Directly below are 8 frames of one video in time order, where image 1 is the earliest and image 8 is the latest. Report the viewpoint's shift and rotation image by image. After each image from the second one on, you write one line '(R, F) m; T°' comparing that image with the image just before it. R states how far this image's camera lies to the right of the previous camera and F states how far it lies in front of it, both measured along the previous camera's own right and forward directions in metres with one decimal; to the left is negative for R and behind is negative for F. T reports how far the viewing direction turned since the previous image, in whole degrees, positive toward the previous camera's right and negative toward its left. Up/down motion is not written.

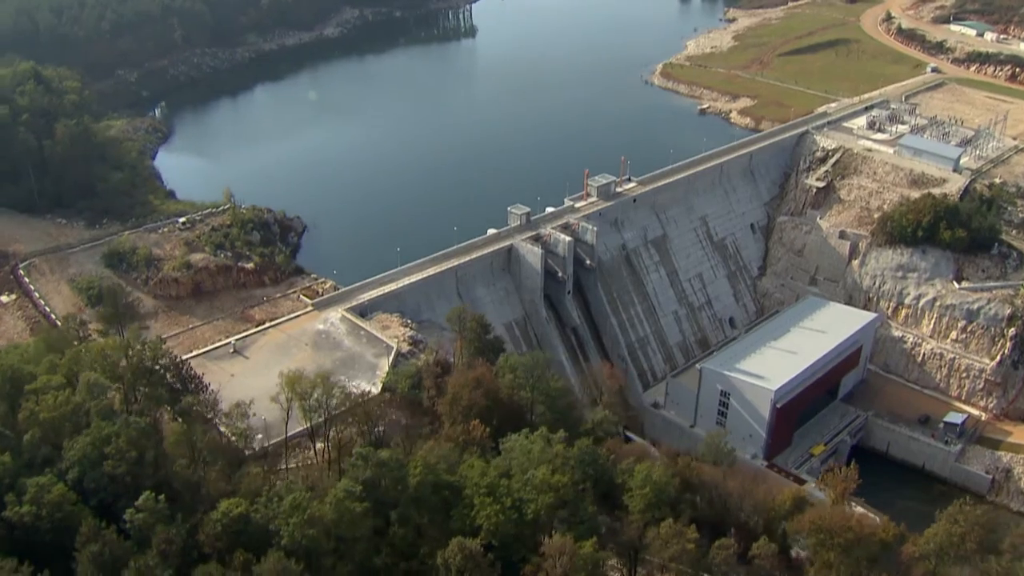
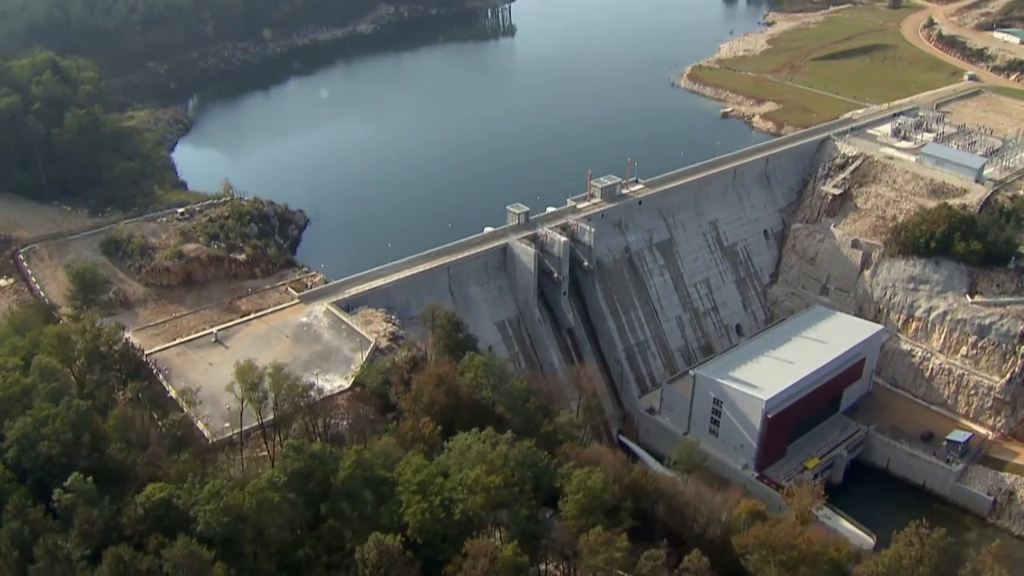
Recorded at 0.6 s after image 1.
(+3.3, +0.2) m; -3°
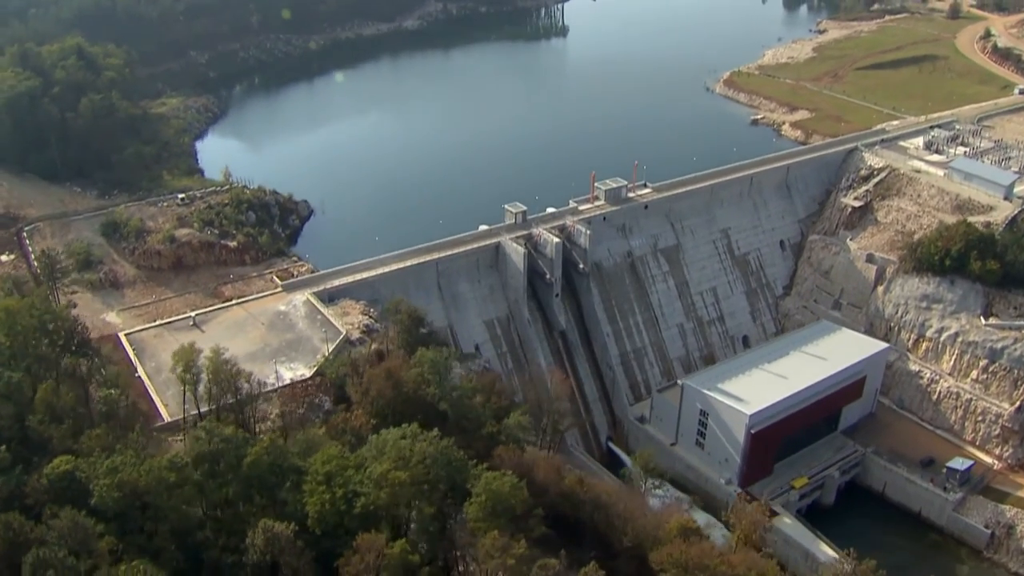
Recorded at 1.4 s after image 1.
(+4.5, +0.3) m; -5°
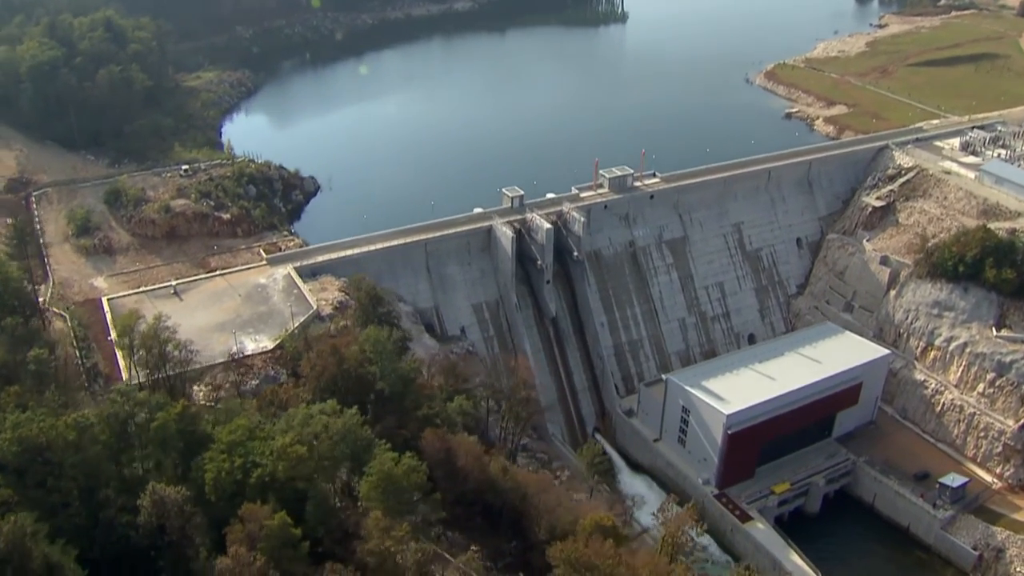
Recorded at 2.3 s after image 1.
(+5.1, +0.4) m; -5°
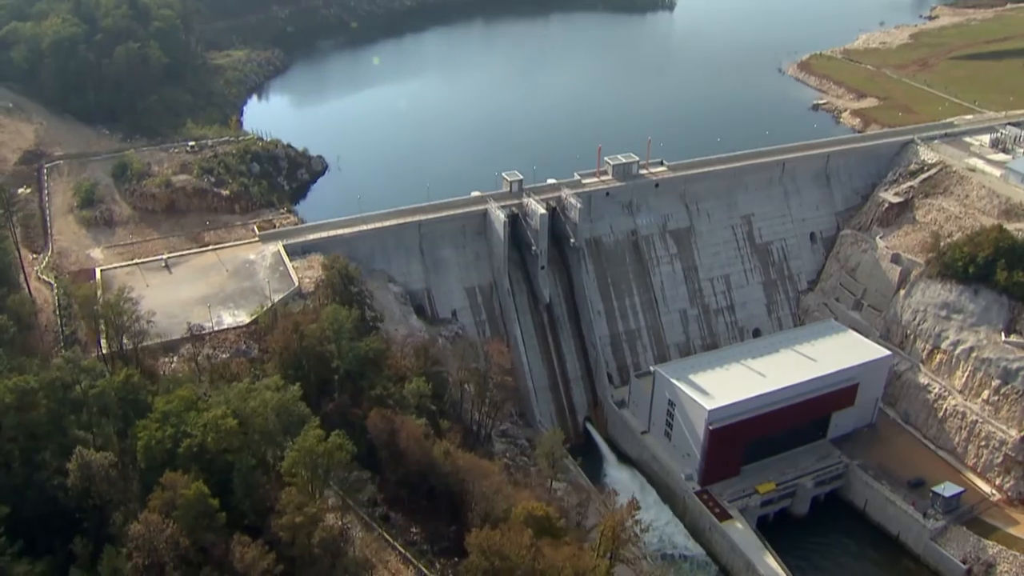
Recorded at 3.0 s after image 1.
(+4.0, +0.3) m; -4°
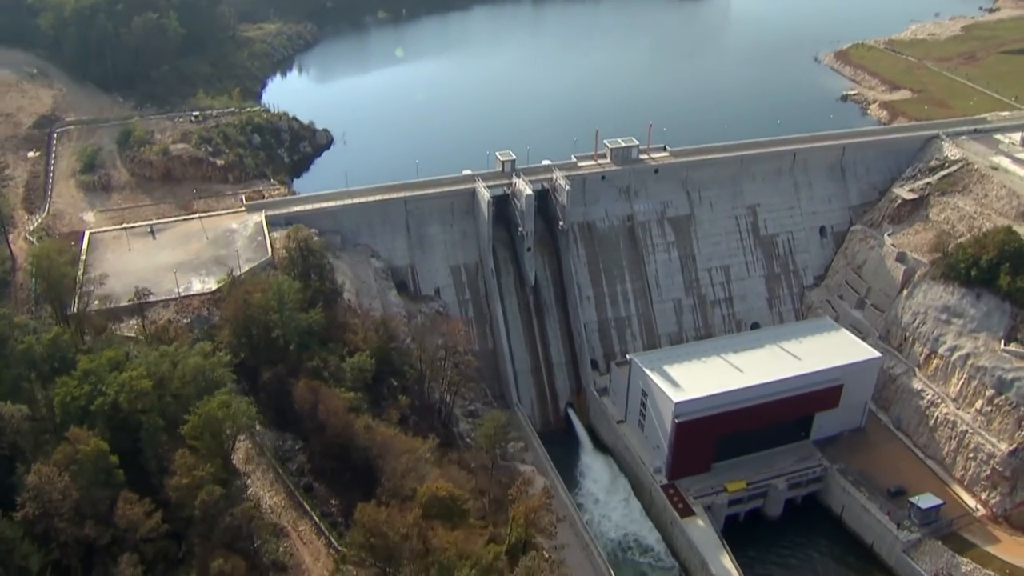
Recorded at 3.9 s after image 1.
(+5.2, +0.5) m; -5°
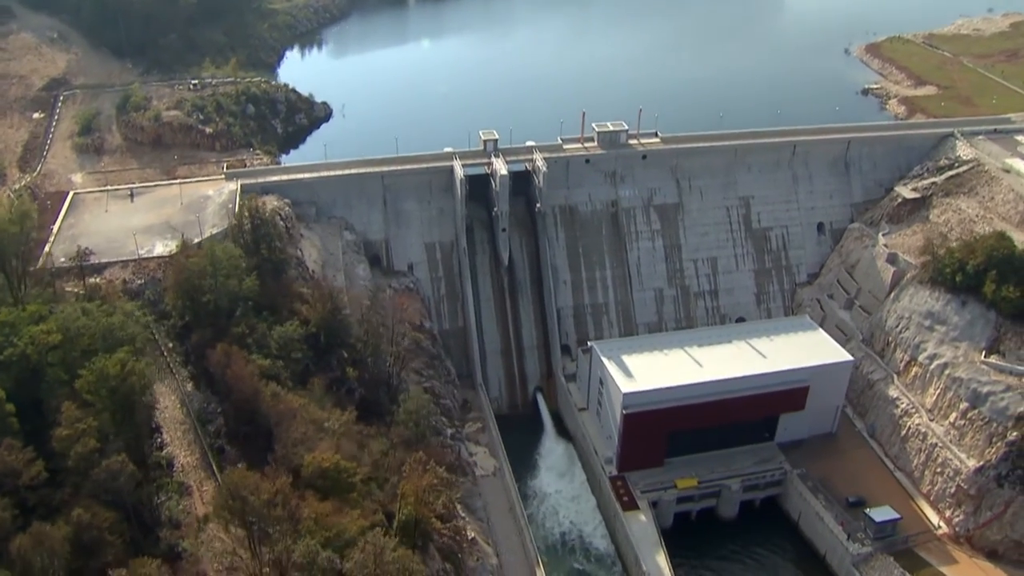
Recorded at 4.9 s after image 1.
(+5.9, +0.6) m; -5°
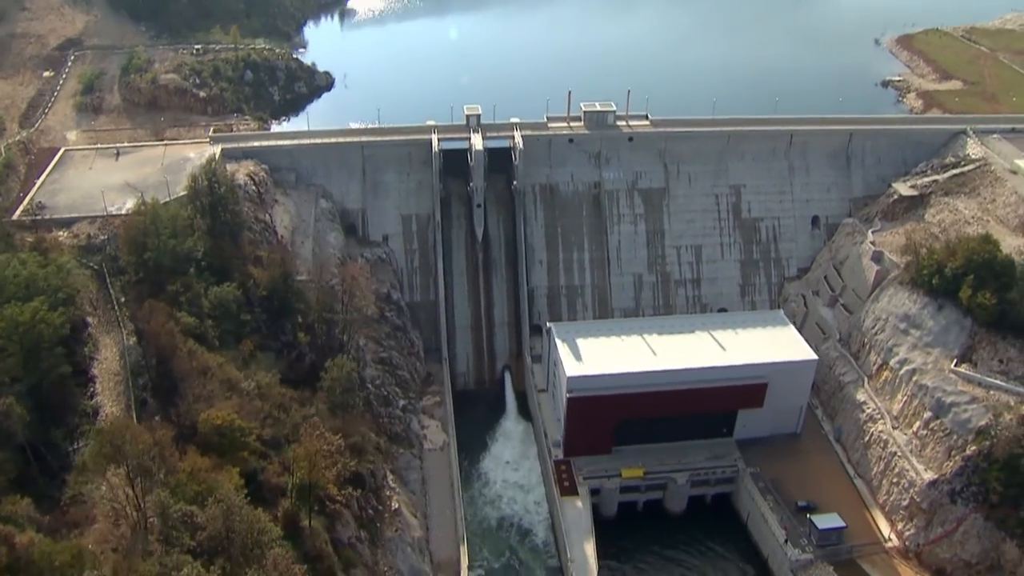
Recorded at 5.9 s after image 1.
(+5.8, +0.6) m; -5°
